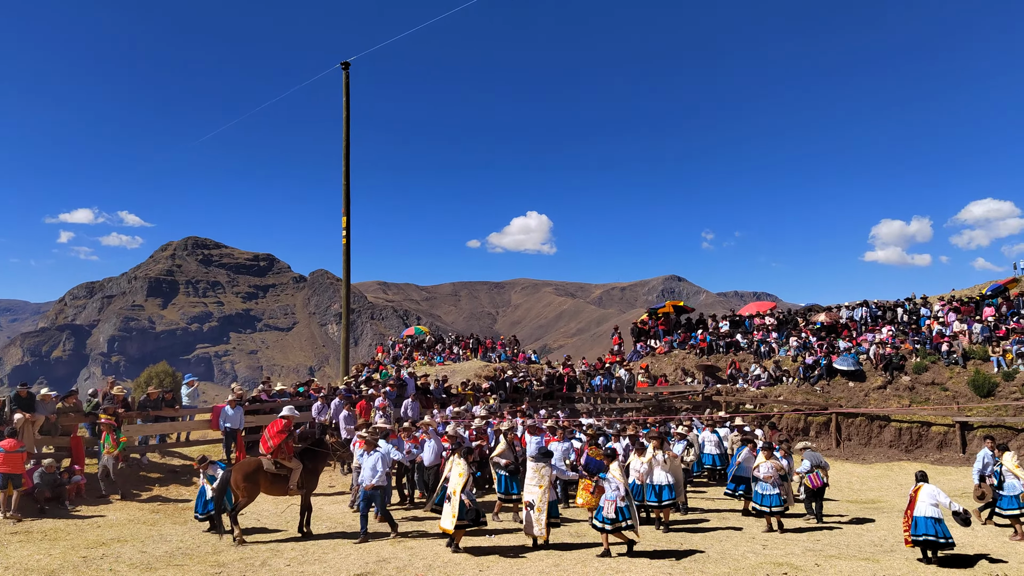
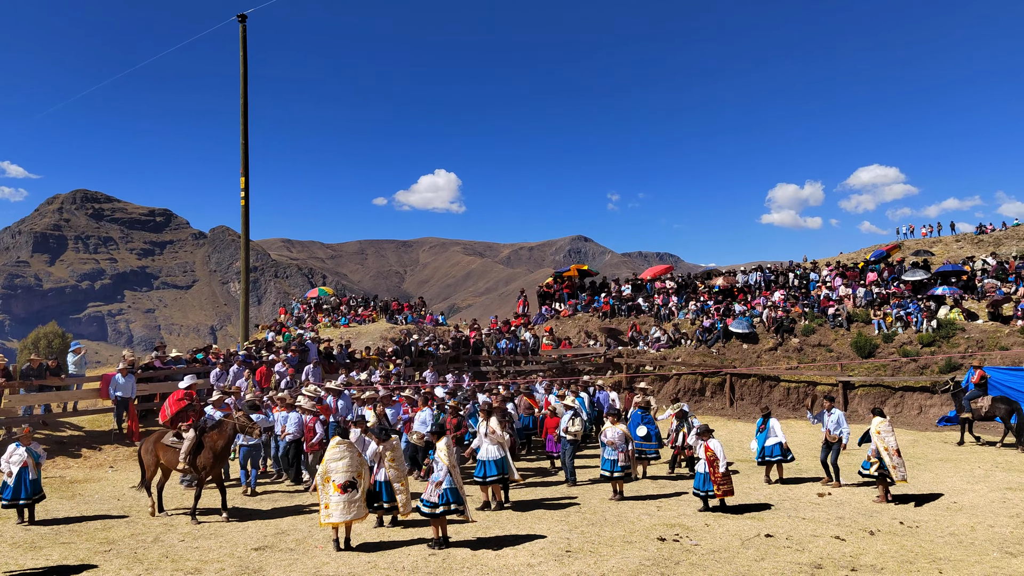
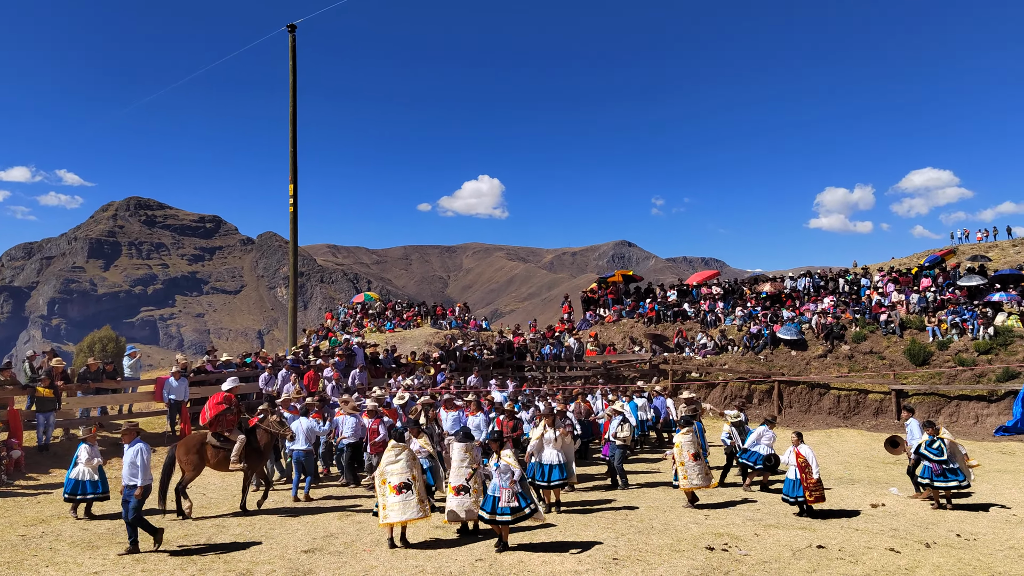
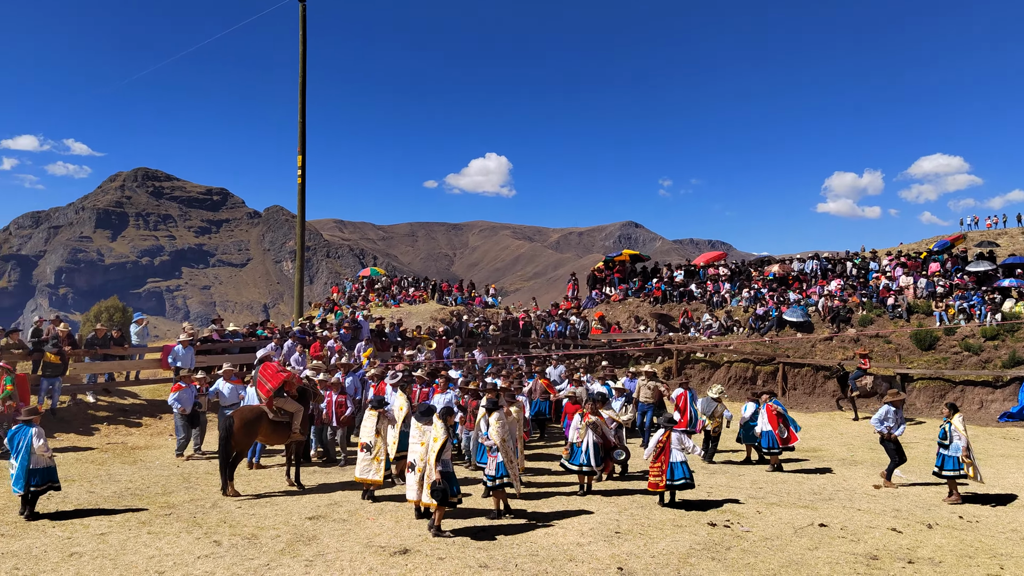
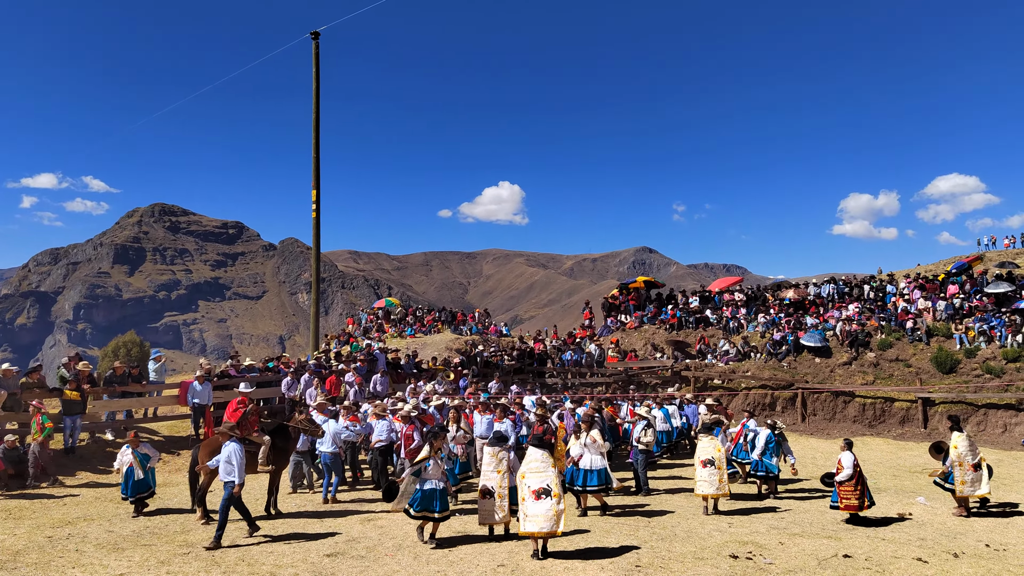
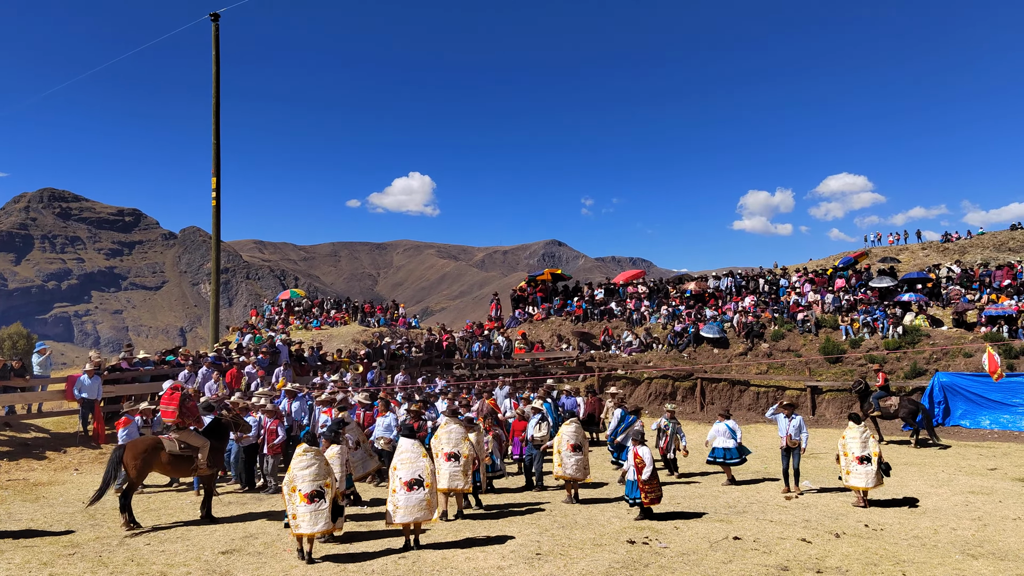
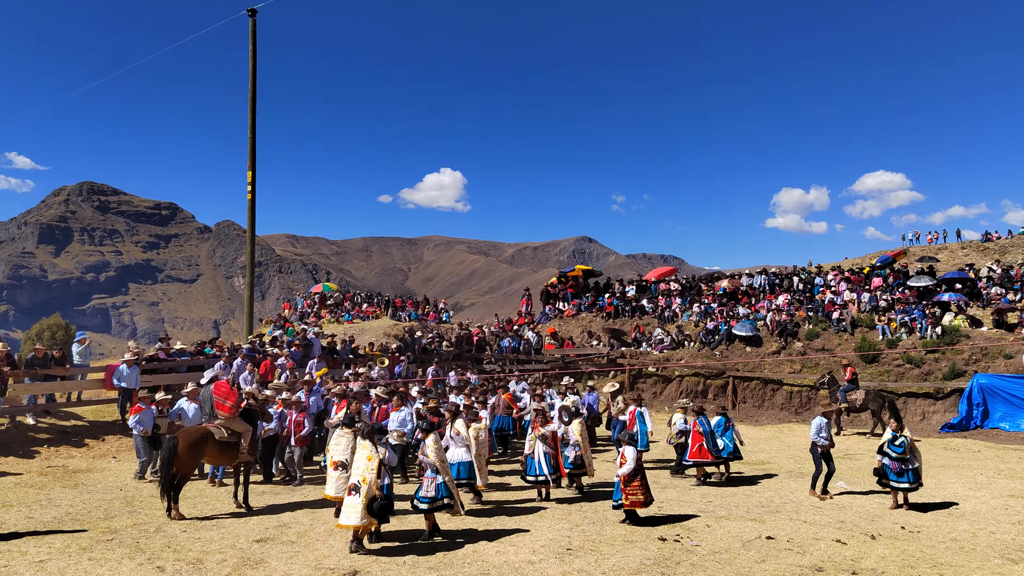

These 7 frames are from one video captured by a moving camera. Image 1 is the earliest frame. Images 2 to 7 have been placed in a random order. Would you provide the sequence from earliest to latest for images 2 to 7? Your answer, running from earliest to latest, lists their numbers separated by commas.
5, 3, 2, 6, 7, 4
